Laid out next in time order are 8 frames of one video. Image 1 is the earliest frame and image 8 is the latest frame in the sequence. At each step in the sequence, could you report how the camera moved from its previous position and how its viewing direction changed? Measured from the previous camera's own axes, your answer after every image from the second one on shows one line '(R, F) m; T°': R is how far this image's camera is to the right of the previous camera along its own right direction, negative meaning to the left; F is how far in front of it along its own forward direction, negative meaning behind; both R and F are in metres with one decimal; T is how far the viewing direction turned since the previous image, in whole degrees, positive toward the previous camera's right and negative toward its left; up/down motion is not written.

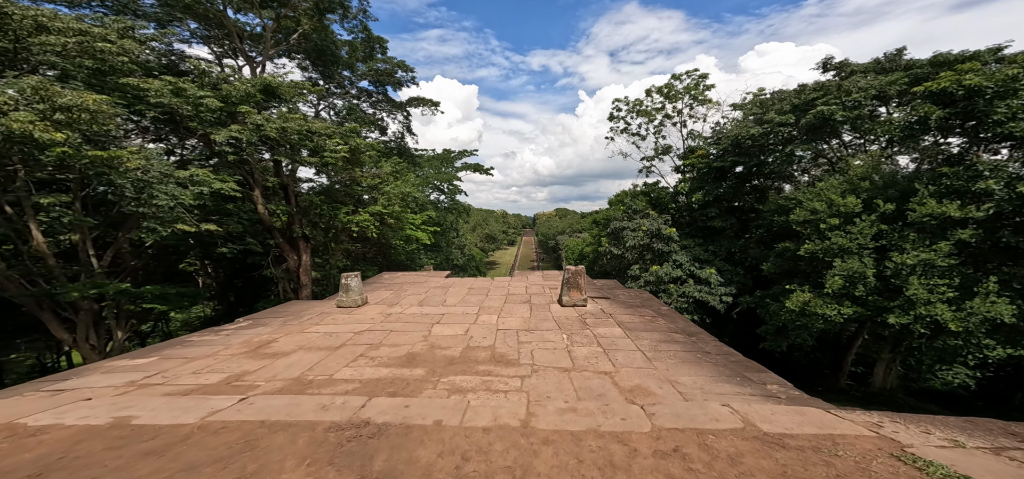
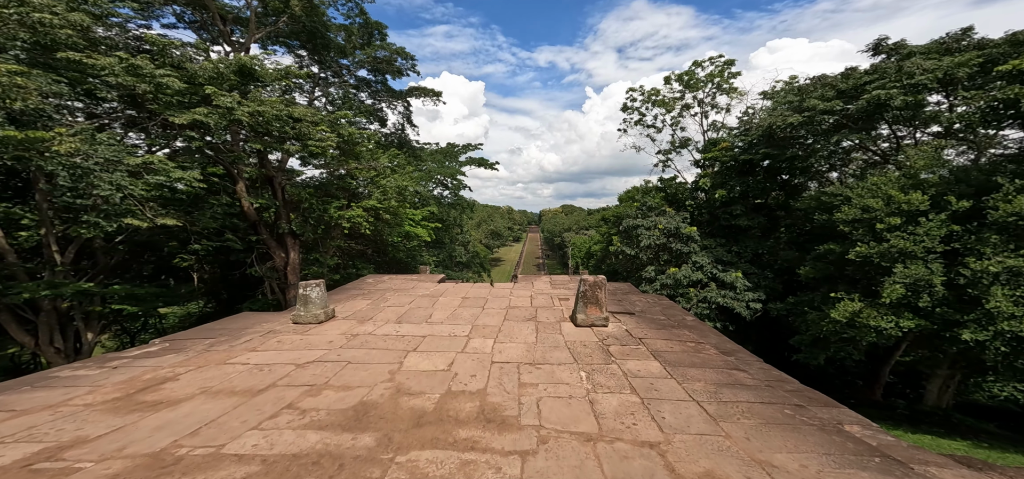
(0.0, +1.0) m; -1°
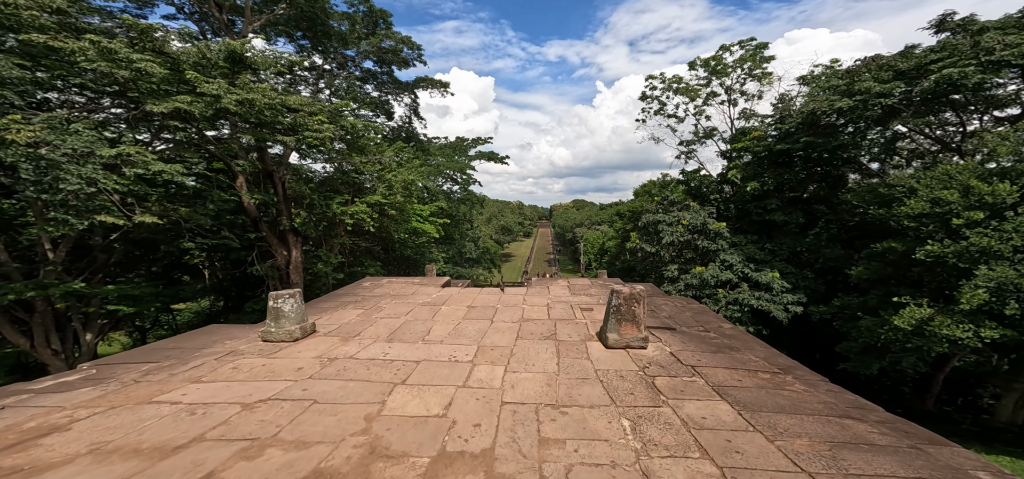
(0.0, +0.7) m; -2°
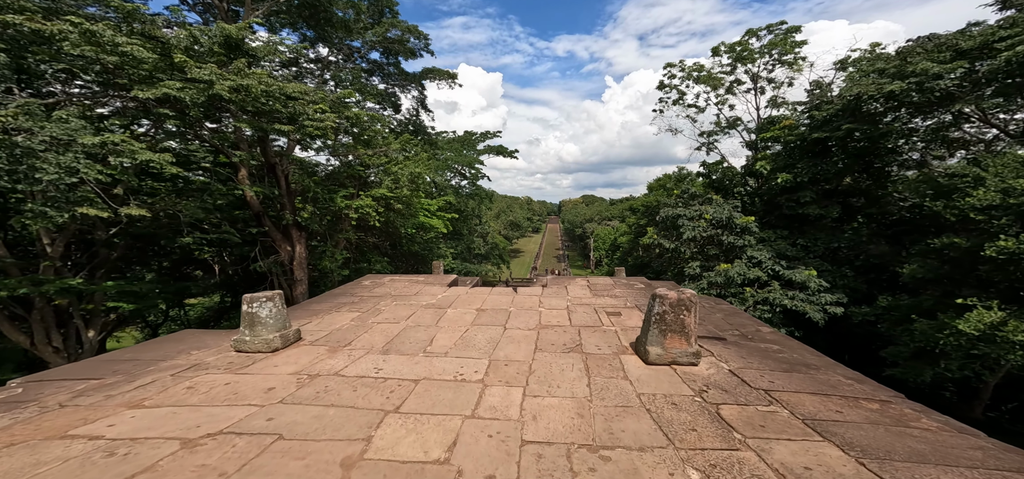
(-0.1, +0.5) m; -1°
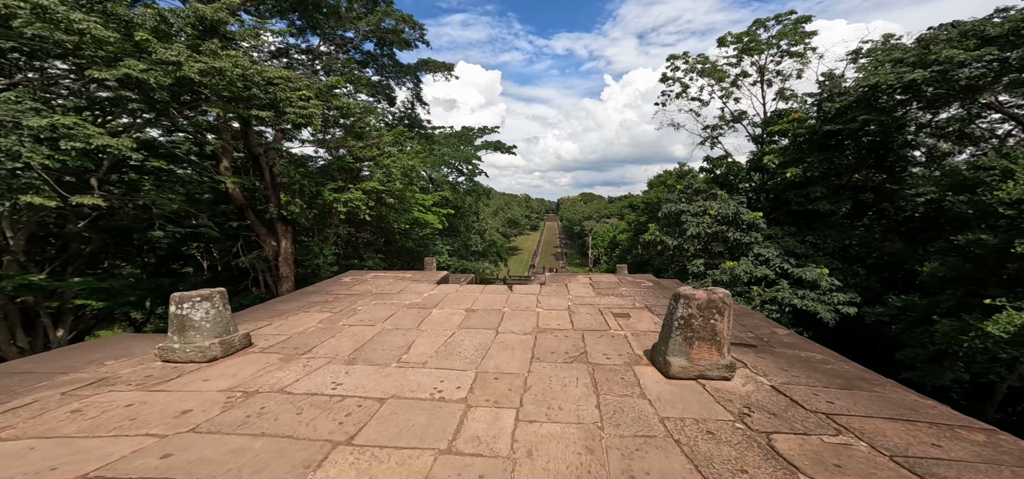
(0.0, +0.4) m; 0°
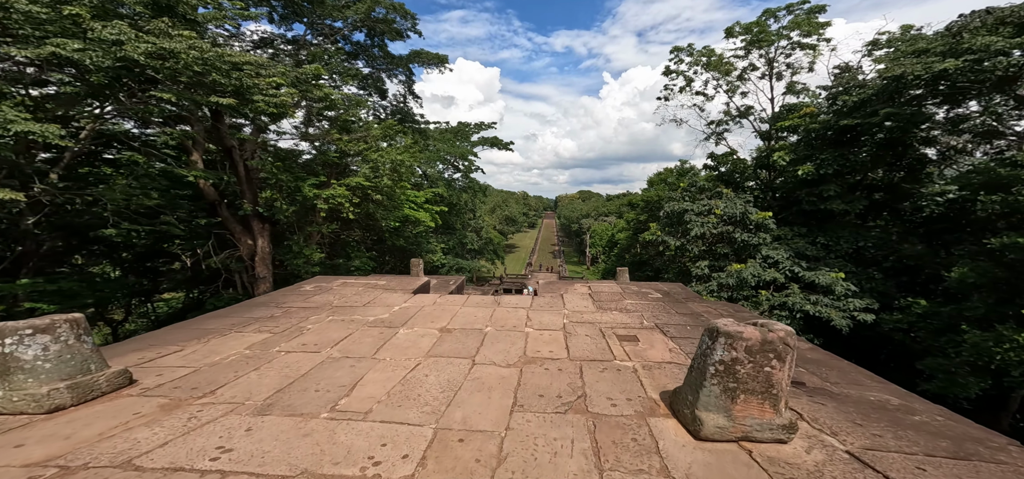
(+0.1, +0.6) m; 0°
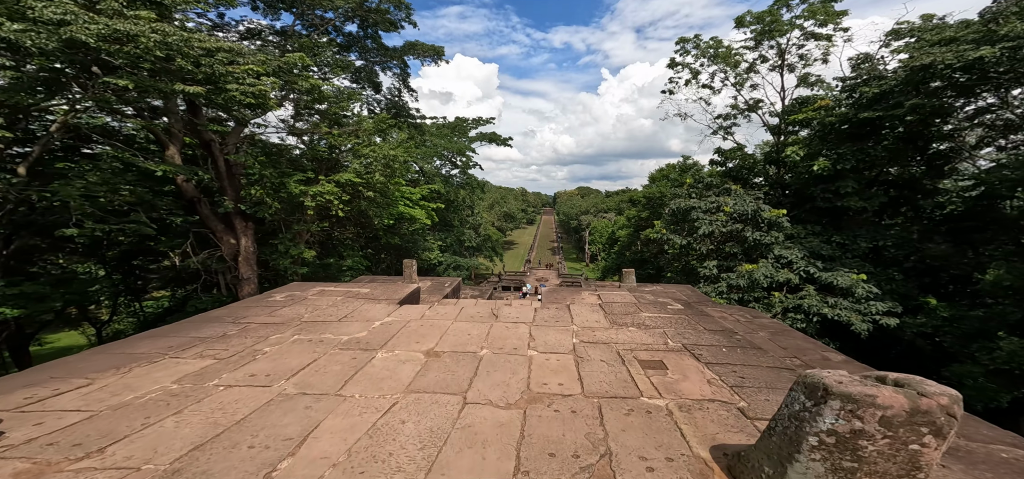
(0.0, +0.5) m; 0°
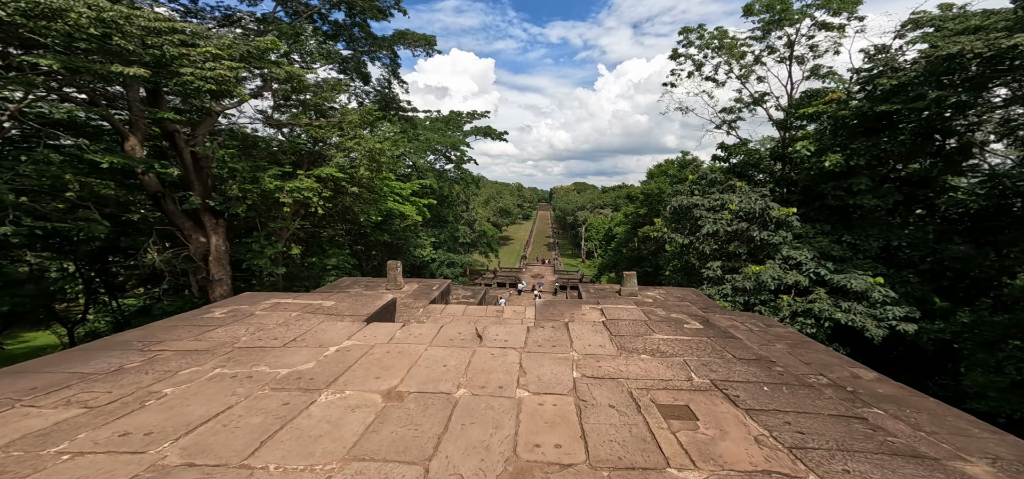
(+0.1, +0.5) m; +1°
